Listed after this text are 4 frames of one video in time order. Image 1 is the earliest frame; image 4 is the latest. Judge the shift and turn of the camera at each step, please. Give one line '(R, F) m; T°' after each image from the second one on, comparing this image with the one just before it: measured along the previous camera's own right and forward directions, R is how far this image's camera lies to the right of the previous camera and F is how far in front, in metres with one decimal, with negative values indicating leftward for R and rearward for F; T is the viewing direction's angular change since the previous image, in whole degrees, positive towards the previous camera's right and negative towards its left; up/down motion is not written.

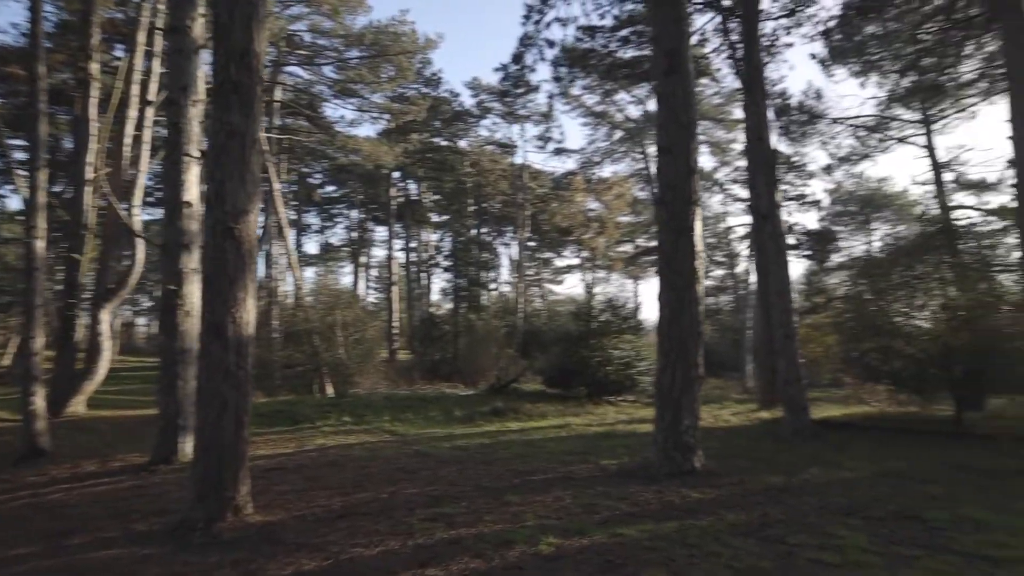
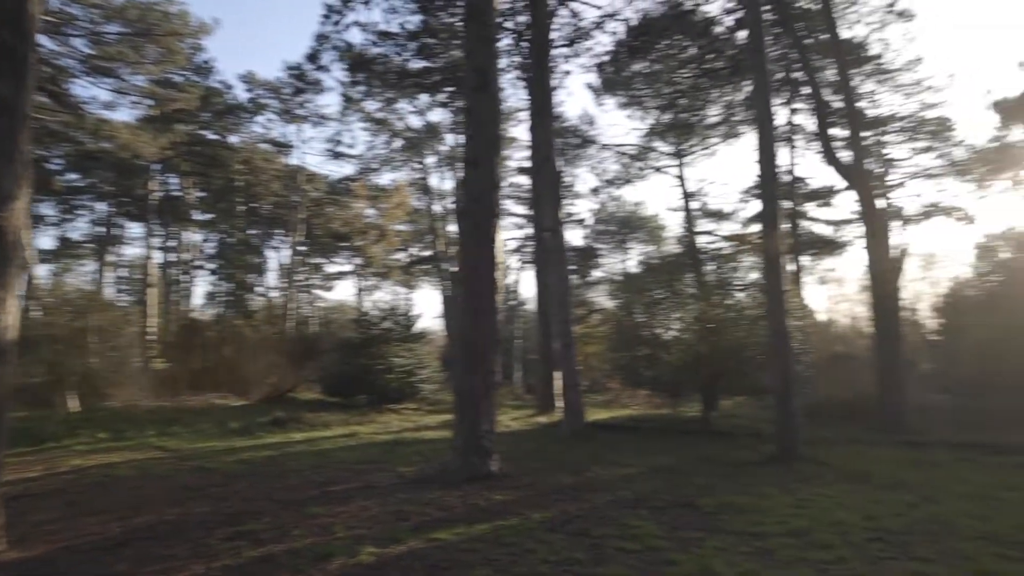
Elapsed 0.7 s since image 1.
(-0.4, 0.0) m; +17°
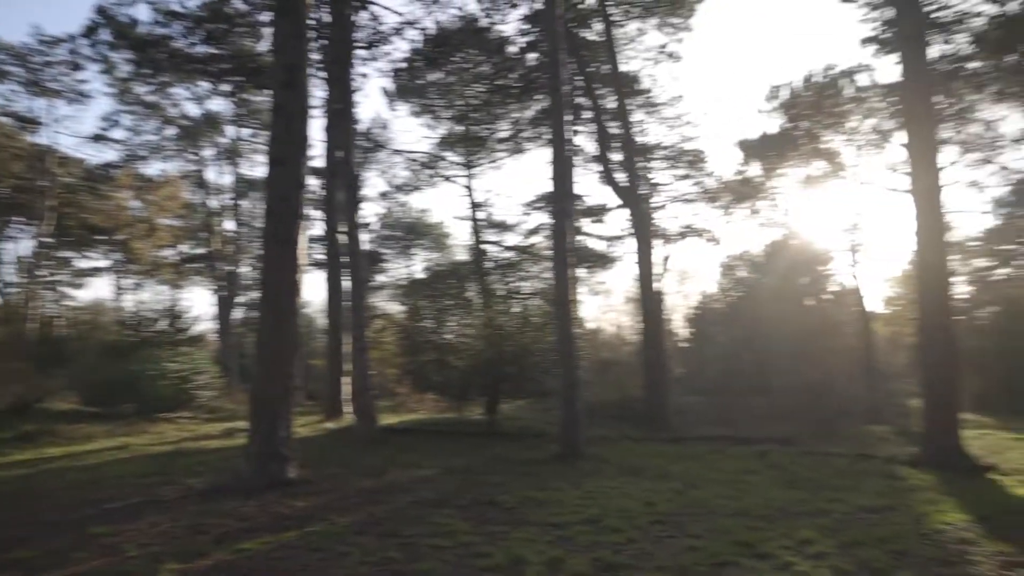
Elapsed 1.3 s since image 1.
(-0.3, -0.1) m; +16°
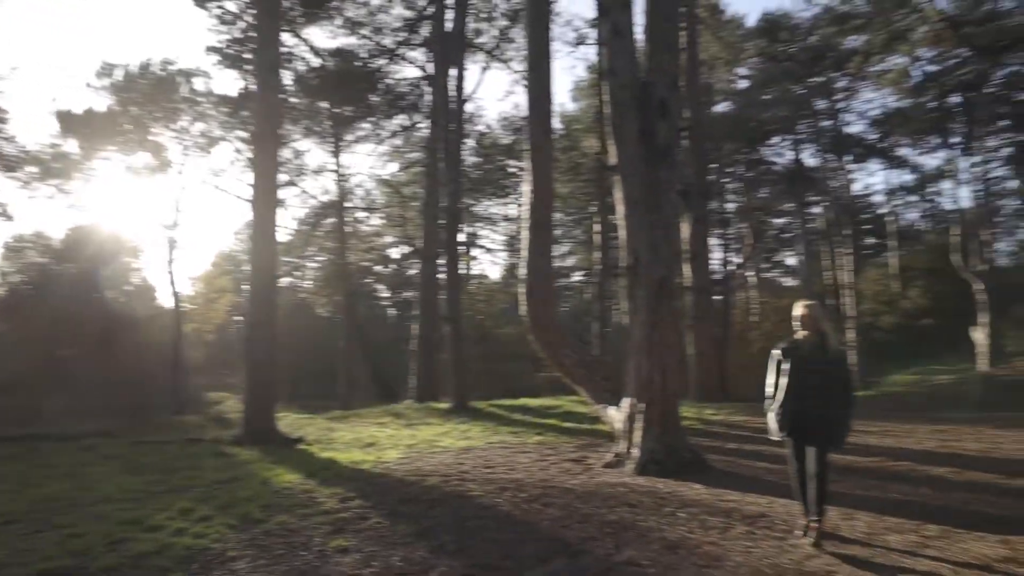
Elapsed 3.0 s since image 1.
(-0.9, -0.2) m; +50°
